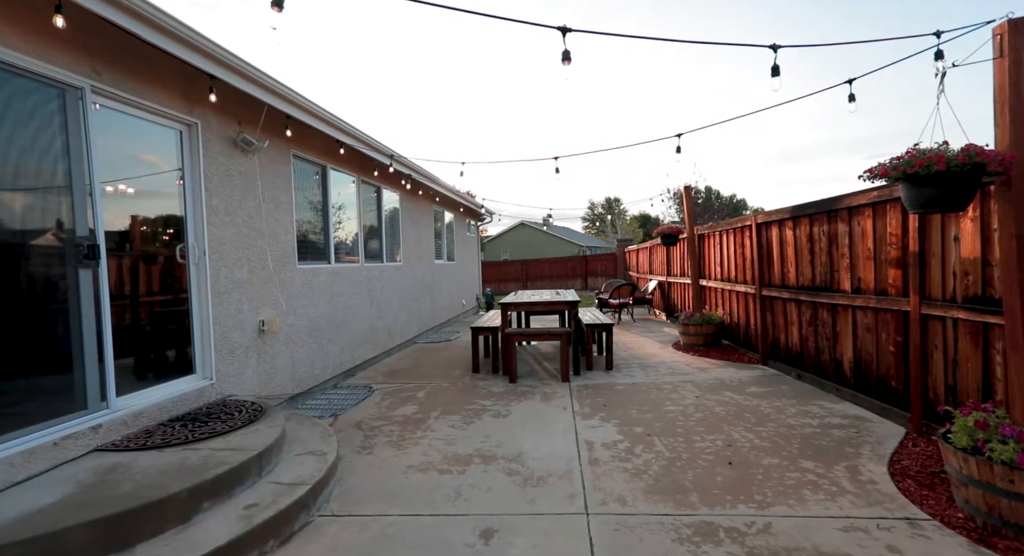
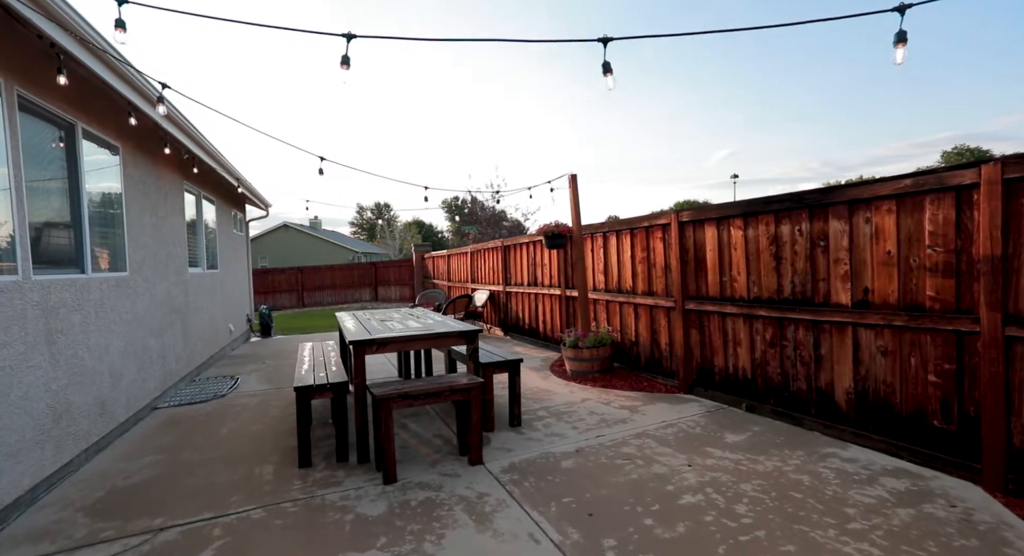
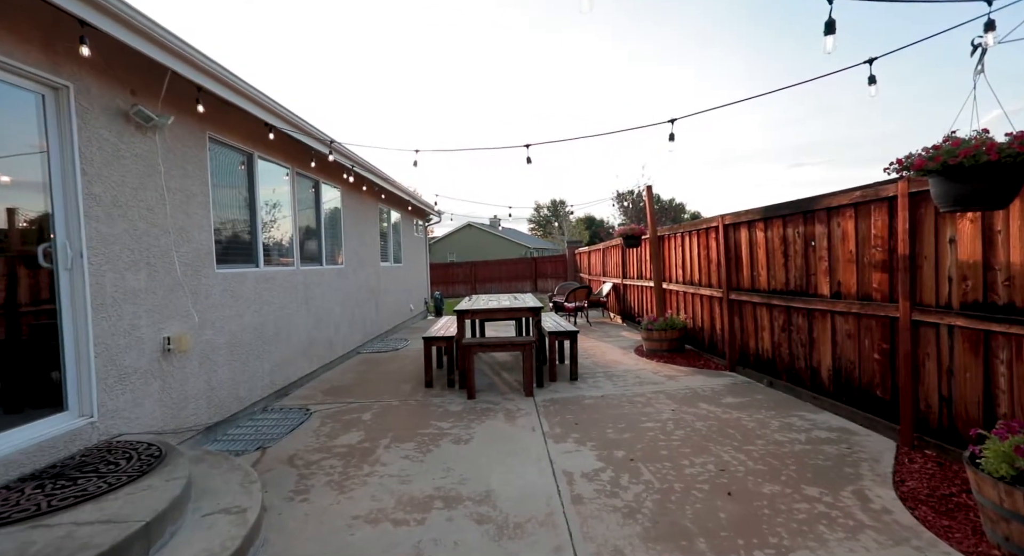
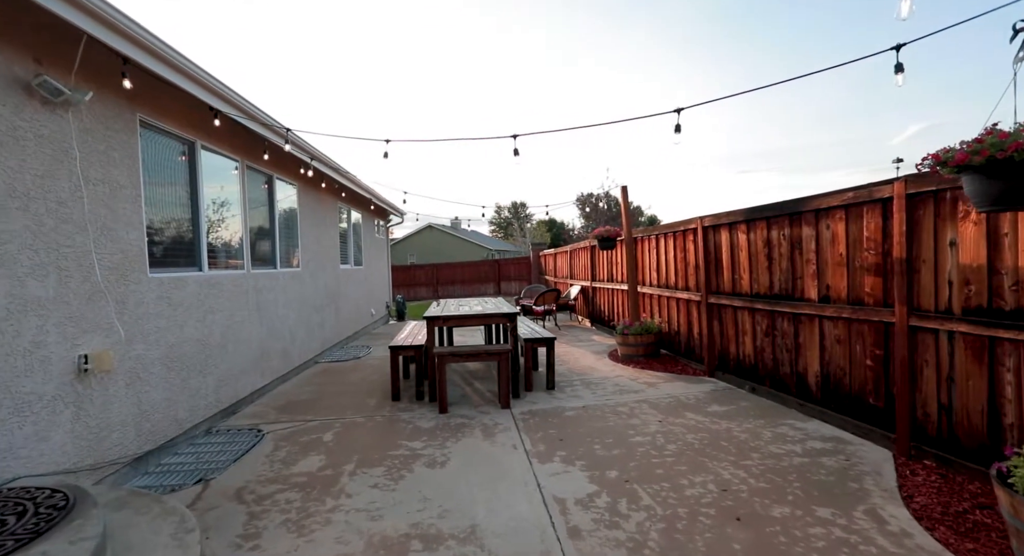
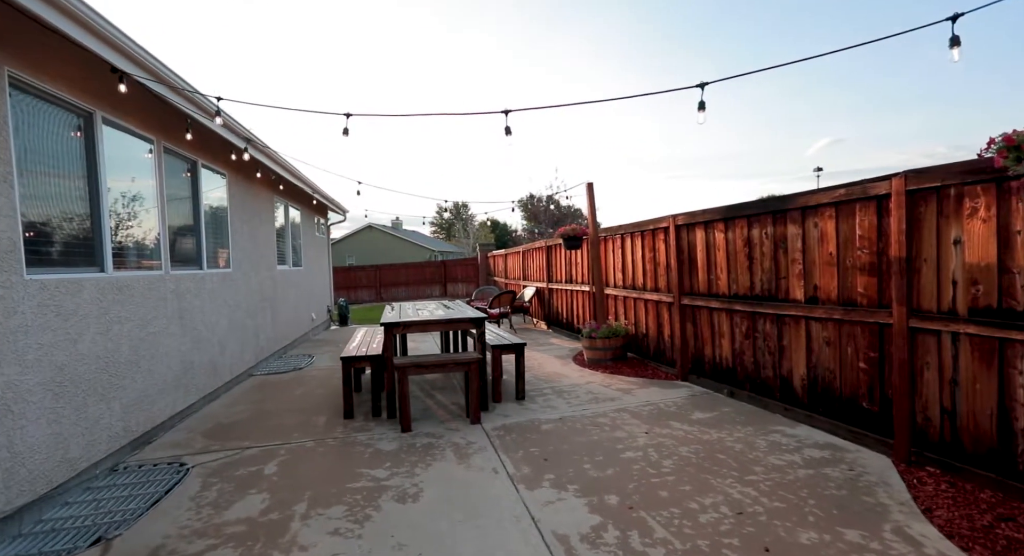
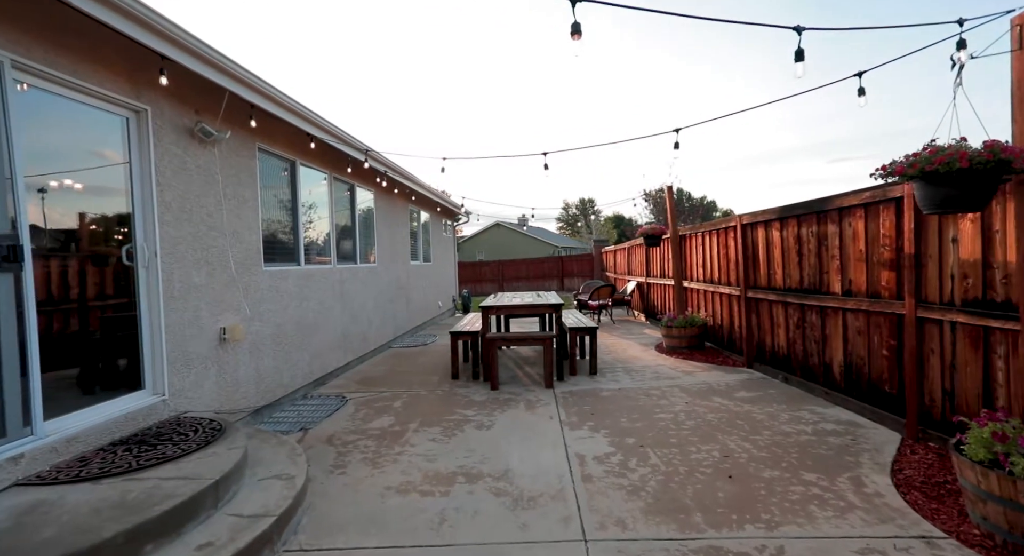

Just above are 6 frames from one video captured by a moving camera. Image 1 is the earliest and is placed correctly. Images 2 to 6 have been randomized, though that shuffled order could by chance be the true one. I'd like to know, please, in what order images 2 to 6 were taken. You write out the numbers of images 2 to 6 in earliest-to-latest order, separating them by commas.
6, 3, 4, 5, 2
